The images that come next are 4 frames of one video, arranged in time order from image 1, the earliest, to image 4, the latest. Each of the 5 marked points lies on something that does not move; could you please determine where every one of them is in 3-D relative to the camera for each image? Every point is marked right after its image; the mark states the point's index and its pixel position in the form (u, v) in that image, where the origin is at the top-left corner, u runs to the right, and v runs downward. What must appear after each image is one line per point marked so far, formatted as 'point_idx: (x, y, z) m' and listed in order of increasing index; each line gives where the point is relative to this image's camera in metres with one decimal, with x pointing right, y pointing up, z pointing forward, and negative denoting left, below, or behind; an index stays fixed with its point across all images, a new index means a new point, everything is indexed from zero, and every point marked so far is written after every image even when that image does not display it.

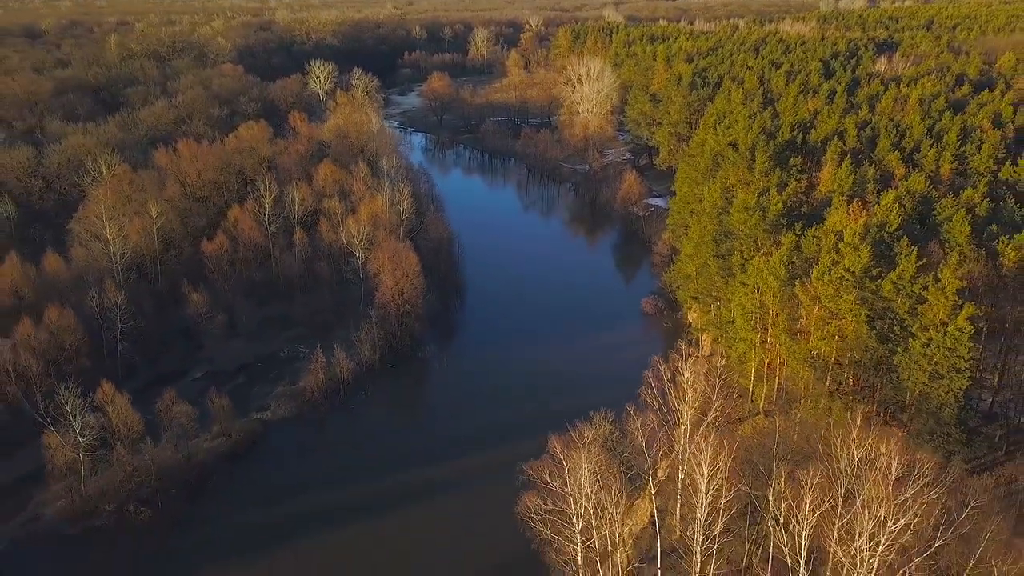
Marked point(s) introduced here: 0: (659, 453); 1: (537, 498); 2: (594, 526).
0: (+3.9, -4.5, +18.3) m
1: (+0.8, -6.0, +19.9) m
2: (+1.9, -5.5, +15.1) m
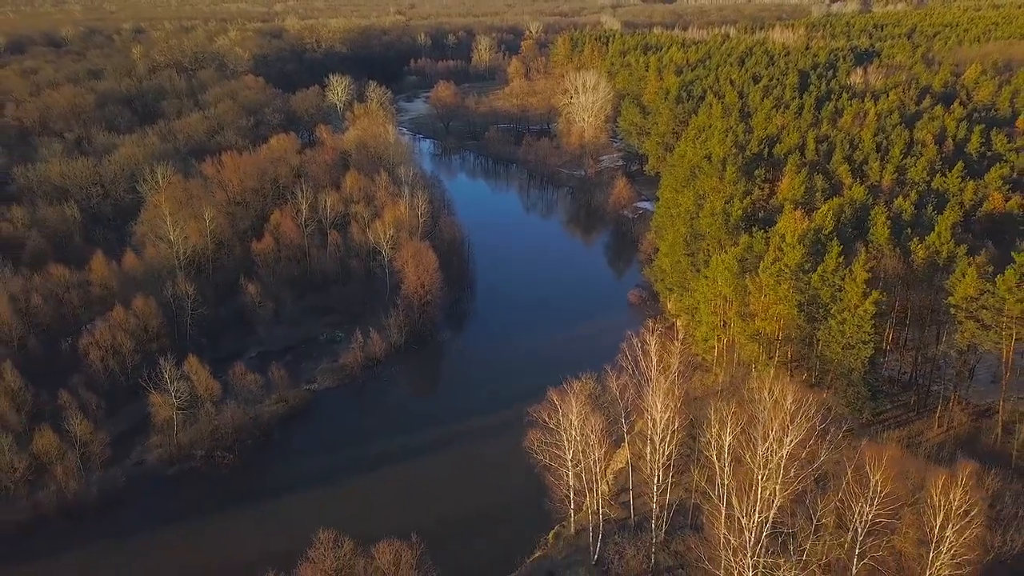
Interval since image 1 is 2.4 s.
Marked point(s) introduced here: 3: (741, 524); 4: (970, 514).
0: (+4.2, -4.2, +23.9) m
1: (+1.0, -5.7, +25.4) m
2: (+2.1, -5.1, +20.6) m
3: (+6.1, -6.3, +17.9) m
4: (+11.2, -5.6, +16.4) m
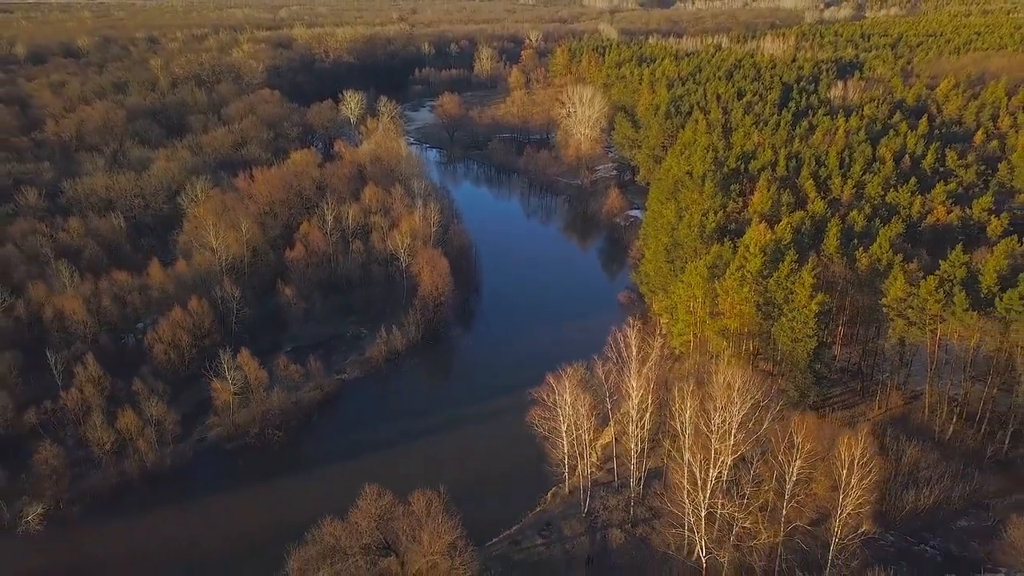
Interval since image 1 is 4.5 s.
0: (+4.4, -4.3, +28.8) m
1: (+1.2, -5.8, +30.3) m
2: (+2.4, -5.3, +25.5) m
3: (+6.3, -6.5, +22.9) m
4: (+11.4, -5.8, +21.4) m
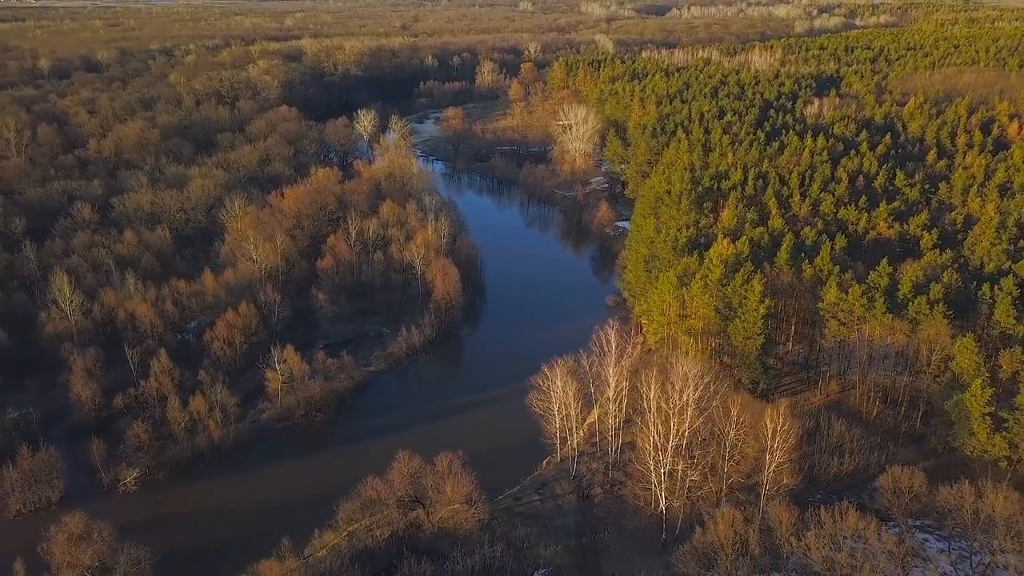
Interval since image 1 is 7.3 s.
0: (+4.5, -4.7, +35.2) m
1: (+1.3, -6.2, +36.7) m
2: (+2.5, -5.6, +31.9) m
3: (+6.4, -6.8, +29.3) m
4: (+11.5, -6.1, +27.8) m
